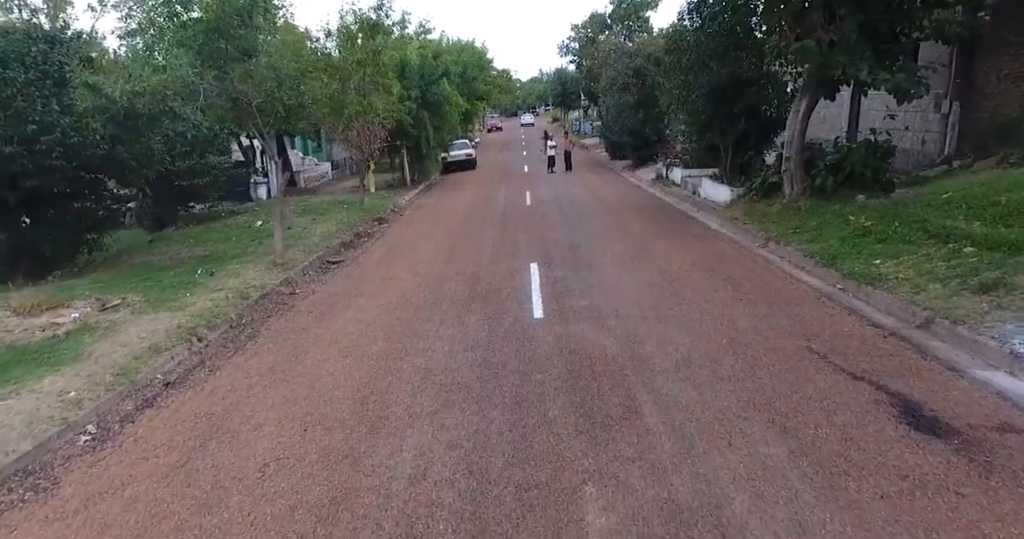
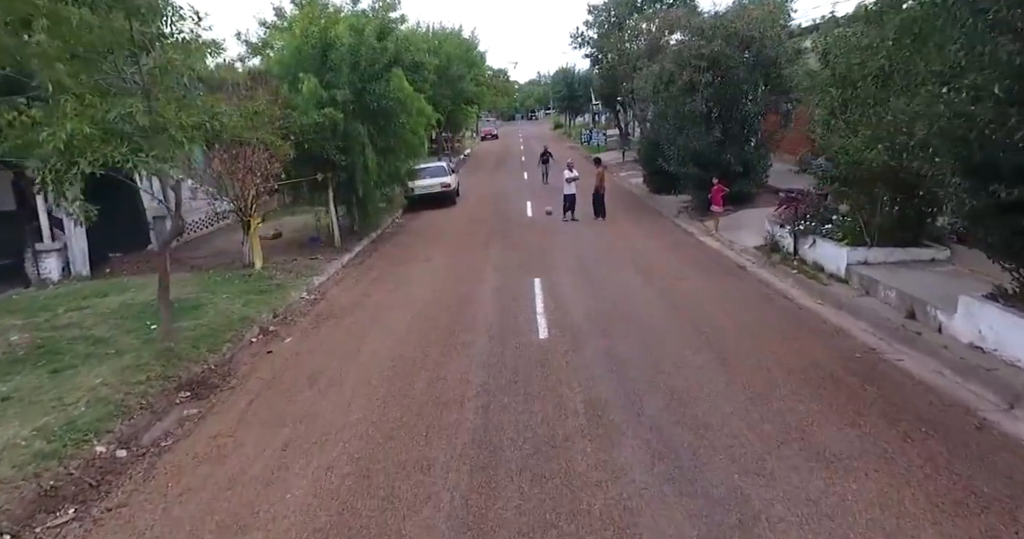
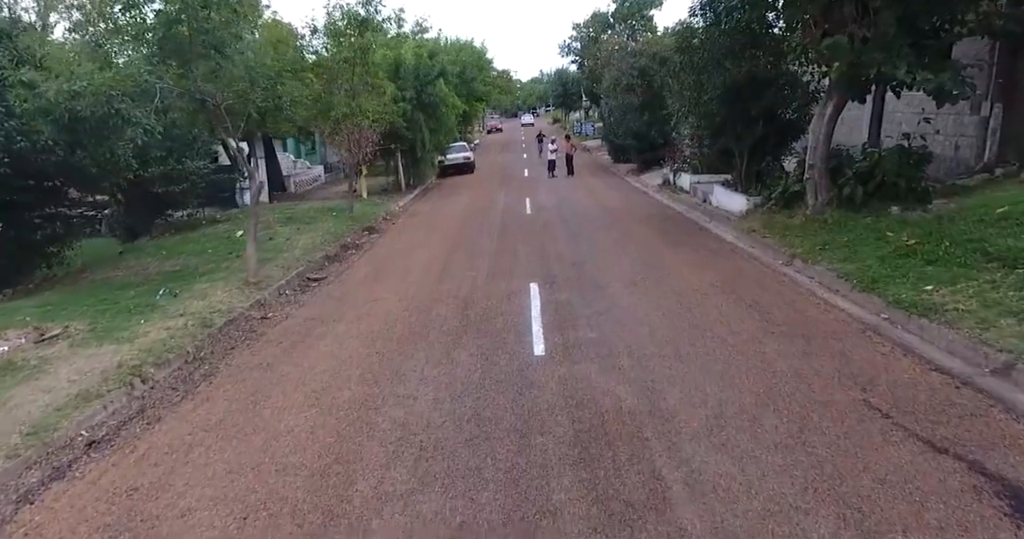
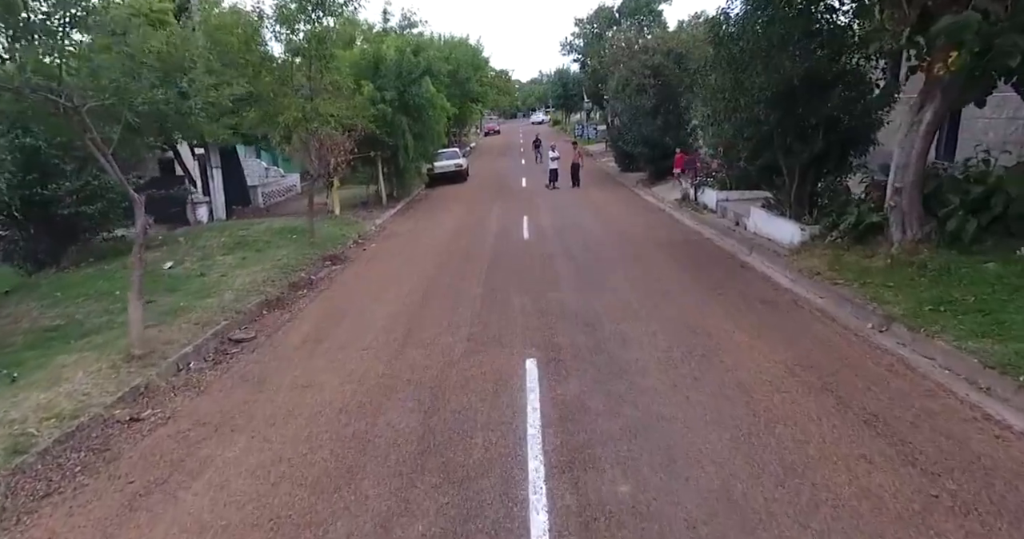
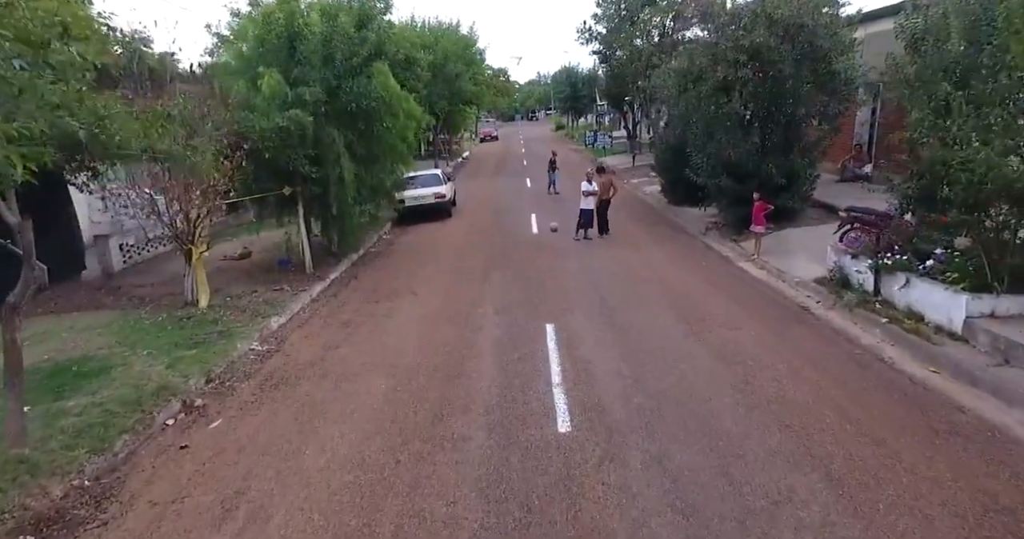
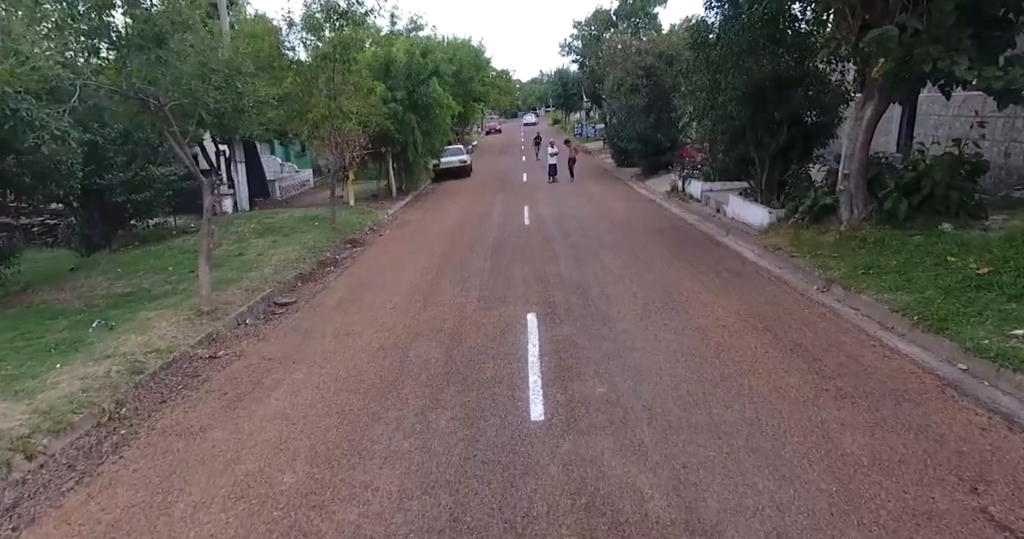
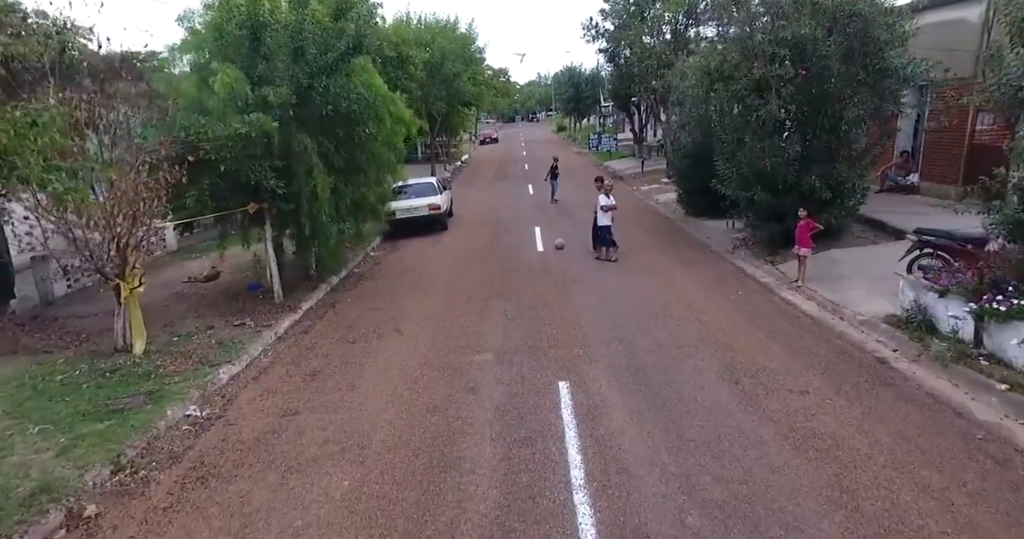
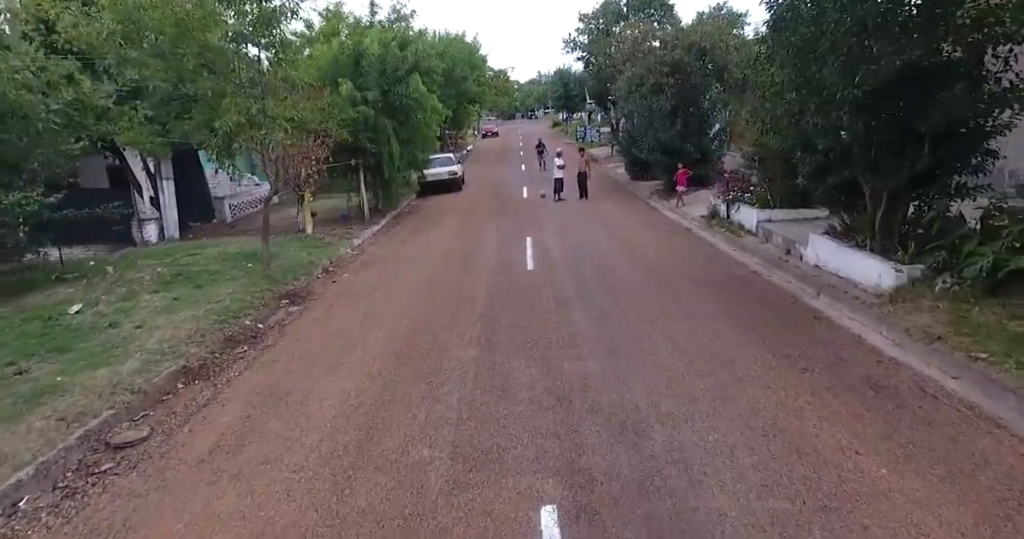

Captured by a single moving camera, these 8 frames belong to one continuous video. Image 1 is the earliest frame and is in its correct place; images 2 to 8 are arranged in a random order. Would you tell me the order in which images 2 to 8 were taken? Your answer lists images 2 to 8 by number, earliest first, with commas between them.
3, 6, 4, 8, 2, 5, 7
